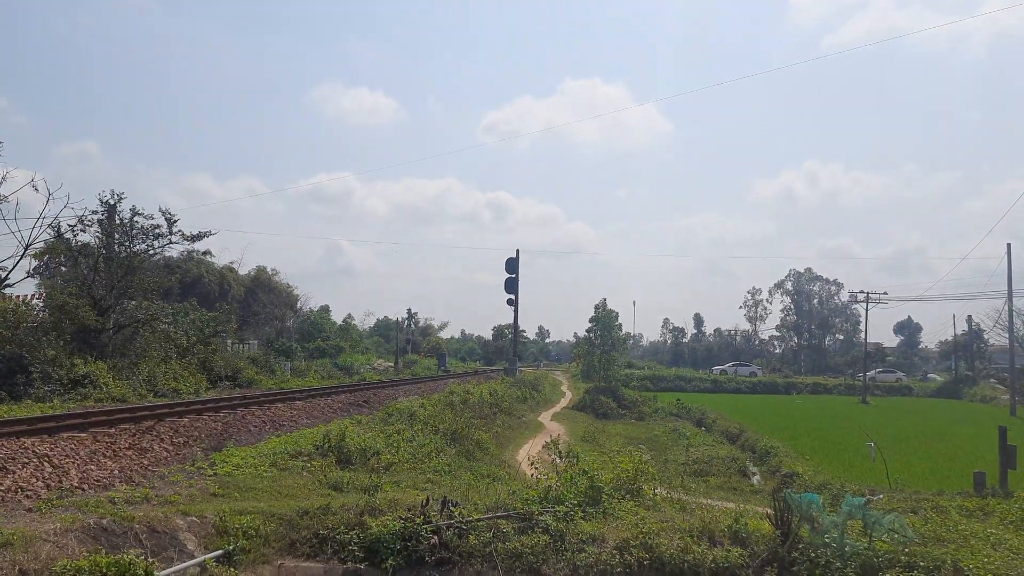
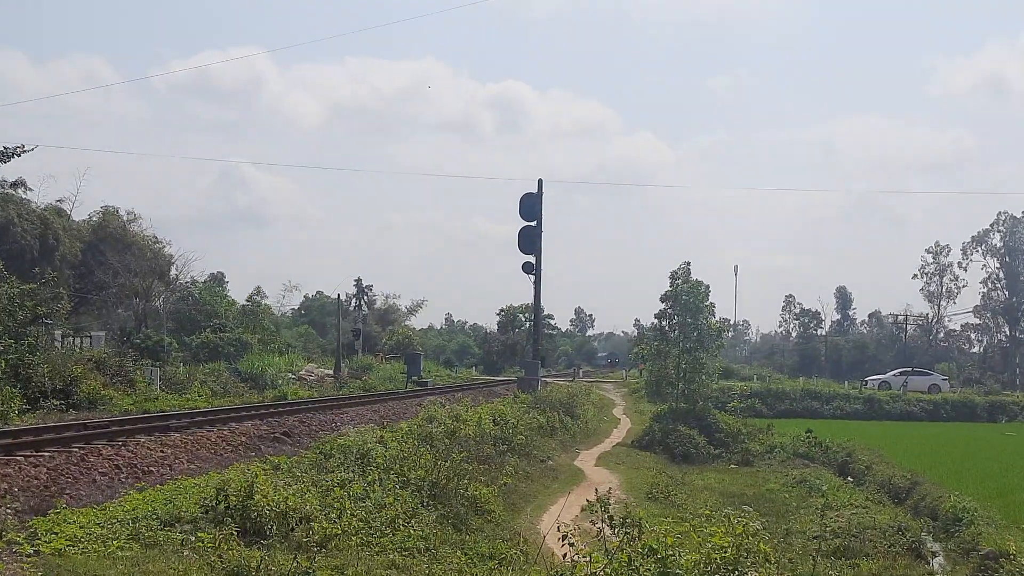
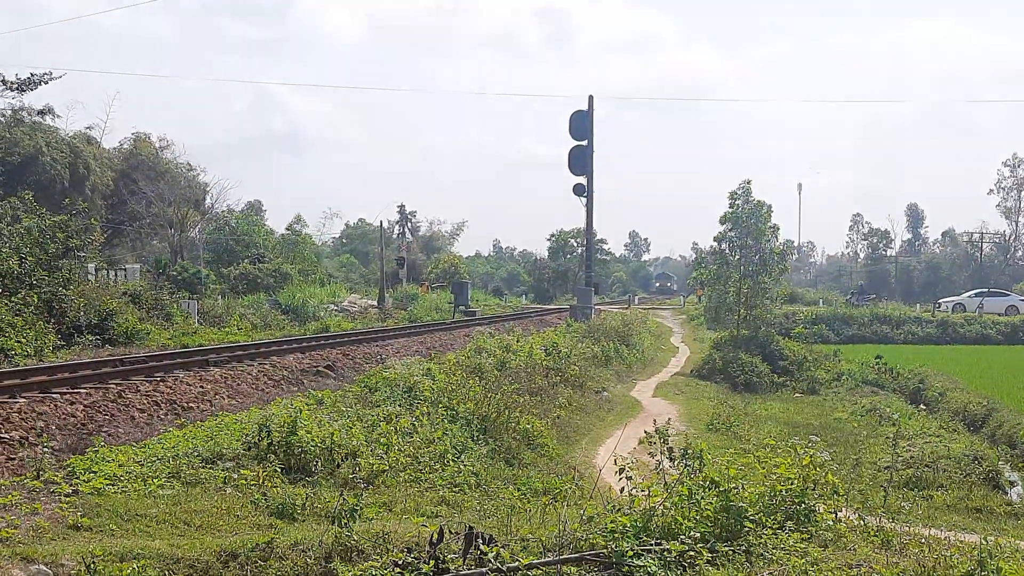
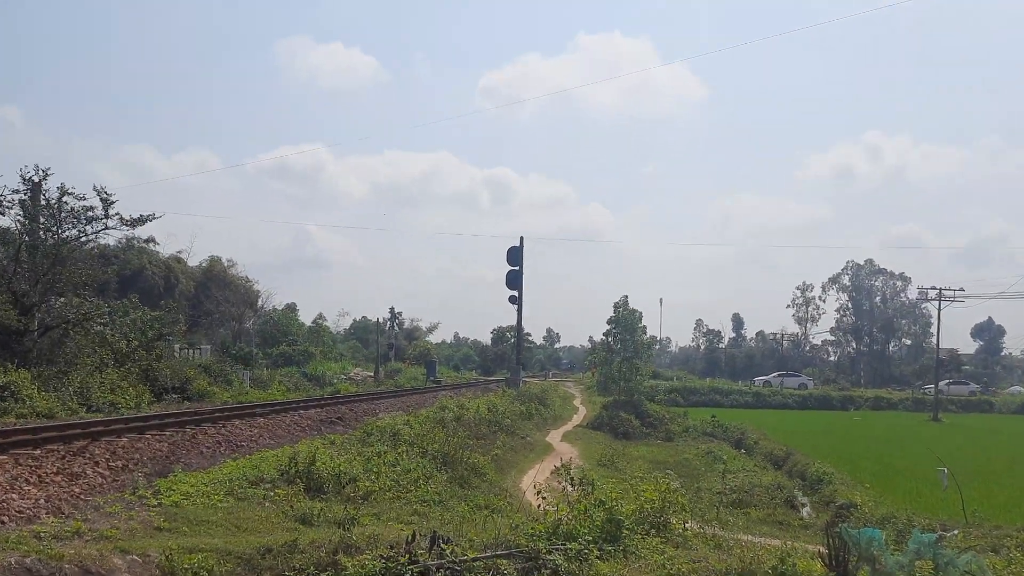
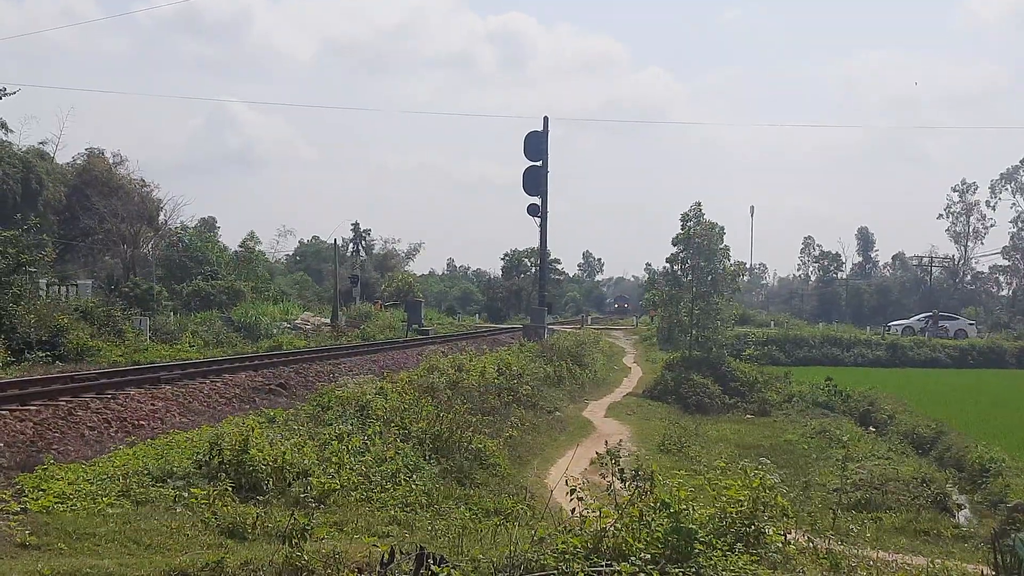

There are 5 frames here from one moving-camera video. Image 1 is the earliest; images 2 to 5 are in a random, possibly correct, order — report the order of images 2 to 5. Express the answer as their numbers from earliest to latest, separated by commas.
4, 2, 5, 3
